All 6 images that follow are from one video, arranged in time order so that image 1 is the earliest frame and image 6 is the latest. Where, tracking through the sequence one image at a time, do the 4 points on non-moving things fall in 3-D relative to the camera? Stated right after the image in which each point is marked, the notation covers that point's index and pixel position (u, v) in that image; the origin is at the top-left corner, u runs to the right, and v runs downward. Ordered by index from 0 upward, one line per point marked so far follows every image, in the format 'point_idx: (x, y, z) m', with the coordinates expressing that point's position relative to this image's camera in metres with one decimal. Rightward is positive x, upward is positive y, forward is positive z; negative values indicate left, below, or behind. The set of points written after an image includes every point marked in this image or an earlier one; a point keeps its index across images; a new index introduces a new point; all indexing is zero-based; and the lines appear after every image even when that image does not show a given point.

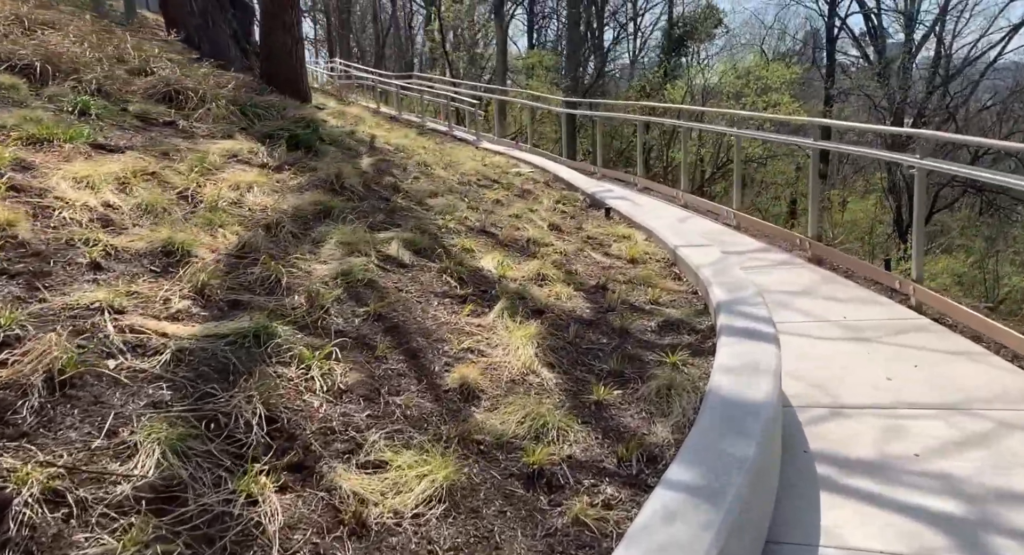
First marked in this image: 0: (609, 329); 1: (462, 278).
0: (+0.4, -0.2, +4.1) m
1: (-0.2, 0.0, +4.4) m
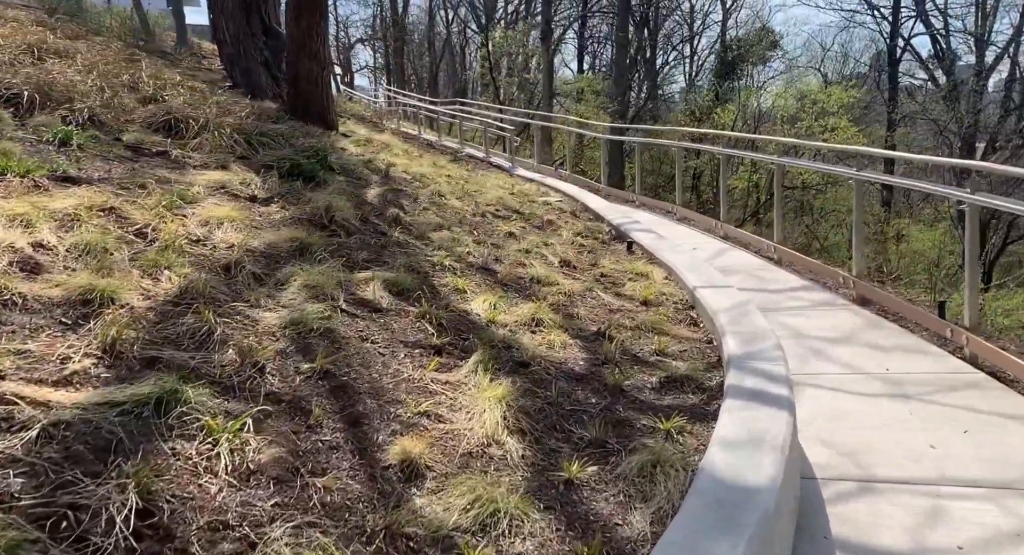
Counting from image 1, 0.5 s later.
0: (+0.4, -0.5, +3.7) m
1: (-0.3, -0.2, +3.9) m
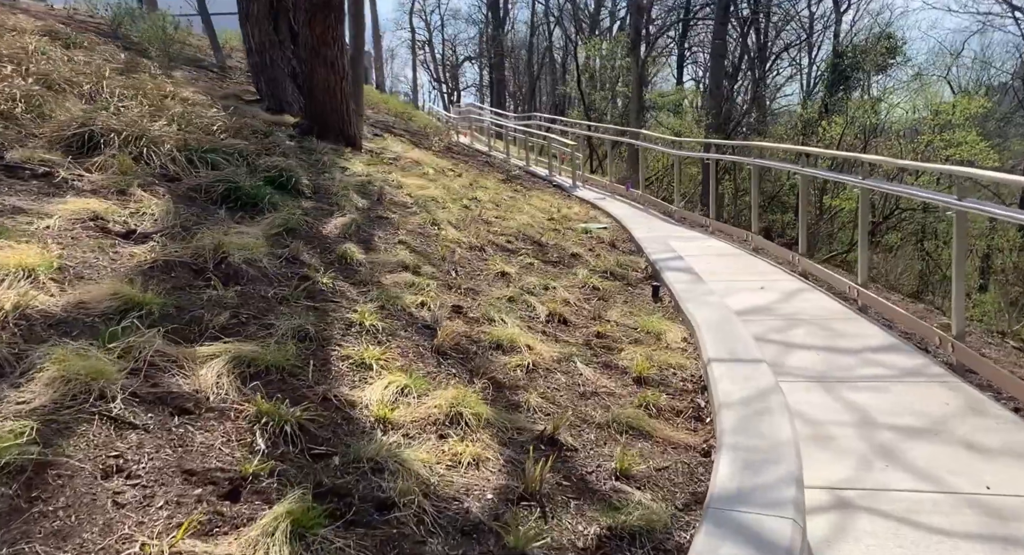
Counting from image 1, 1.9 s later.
0: (0.0, -0.7, +2.3) m
1: (-0.7, -0.5, +2.7) m
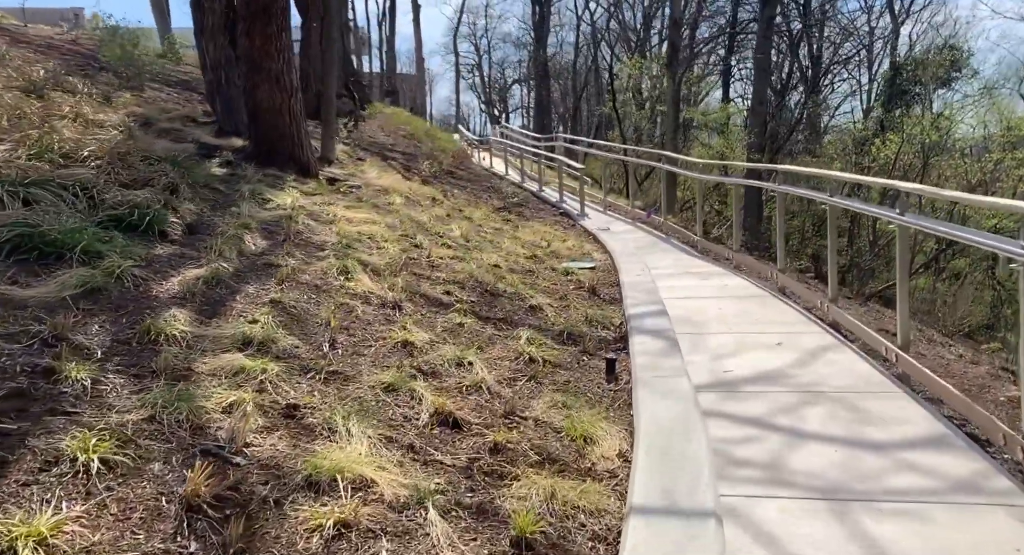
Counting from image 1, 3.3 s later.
0: (-0.7, -1.0, +0.9) m
1: (-1.3, -0.7, +1.3) m
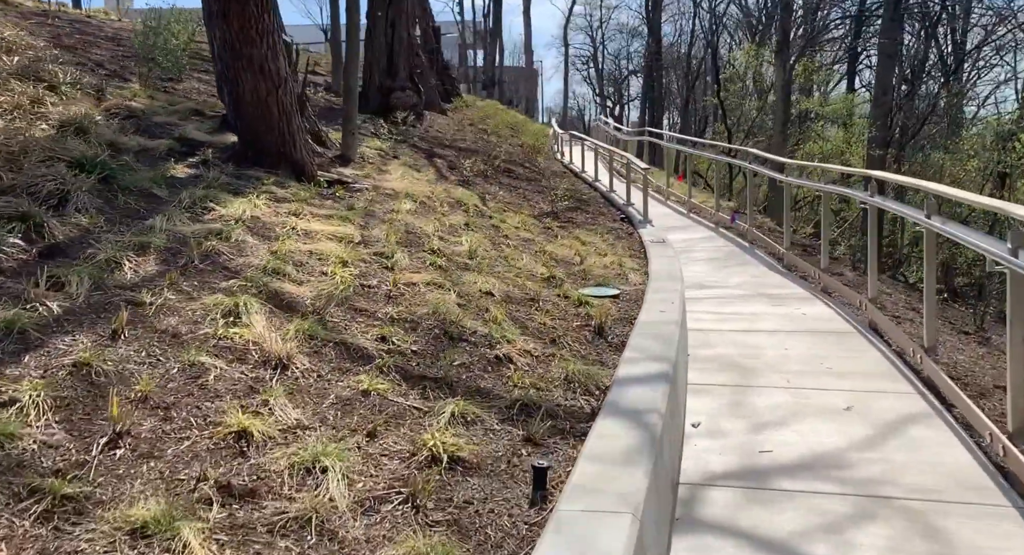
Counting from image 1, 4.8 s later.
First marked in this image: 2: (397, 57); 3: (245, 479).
0: (-1.5, -1.2, -0.3) m
1: (-2.0, -0.9, +0.2) m
2: (-1.9, +3.7, +14.6) m
3: (-0.8, -0.6, +2.7) m
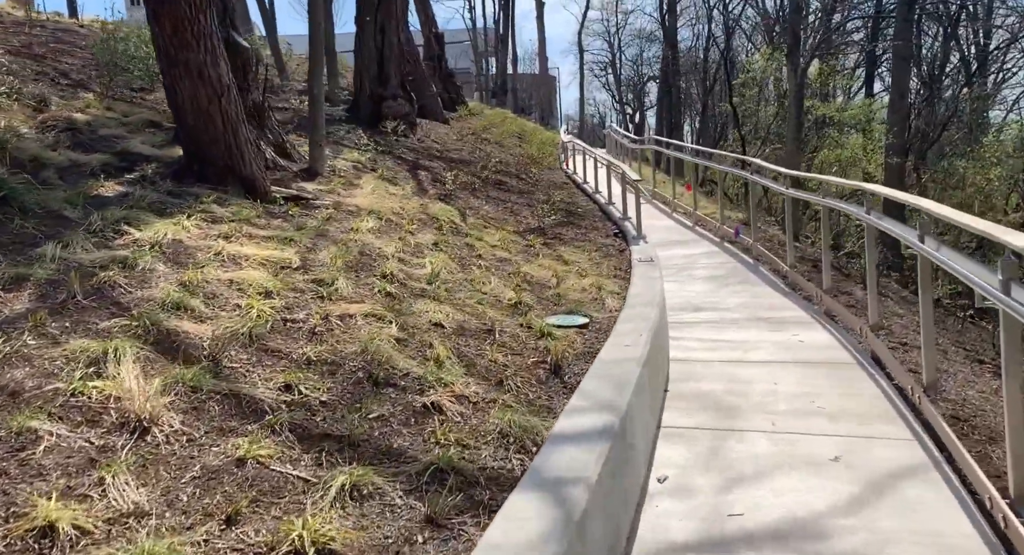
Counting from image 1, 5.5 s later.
0: (-1.9, -1.3, -0.9) m
1: (-2.4, -1.1, -0.4) m
2: (-2.0, +3.4, +14.1) m
3: (-1.1, -0.7, +2.1) m
